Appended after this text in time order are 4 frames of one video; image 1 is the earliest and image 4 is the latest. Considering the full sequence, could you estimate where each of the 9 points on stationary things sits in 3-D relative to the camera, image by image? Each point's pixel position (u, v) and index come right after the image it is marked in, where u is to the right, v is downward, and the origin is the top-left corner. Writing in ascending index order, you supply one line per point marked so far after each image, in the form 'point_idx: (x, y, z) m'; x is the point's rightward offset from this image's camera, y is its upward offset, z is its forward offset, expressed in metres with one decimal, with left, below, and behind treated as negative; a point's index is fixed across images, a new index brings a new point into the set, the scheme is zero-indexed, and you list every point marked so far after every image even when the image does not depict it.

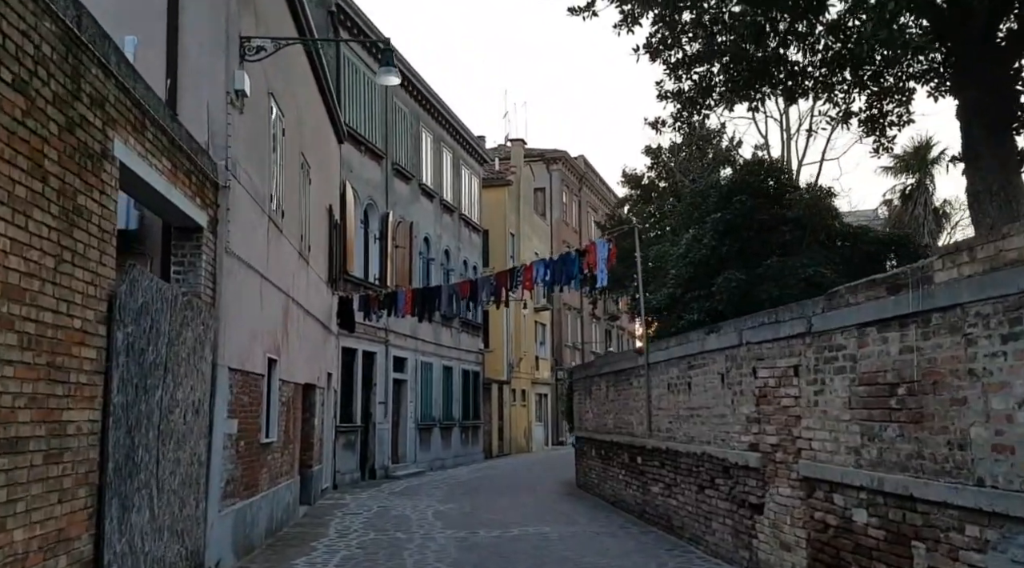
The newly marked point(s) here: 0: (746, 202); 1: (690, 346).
0: (+4.3, +1.5, +17.2) m
1: (+2.0, -0.7, +10.7) m
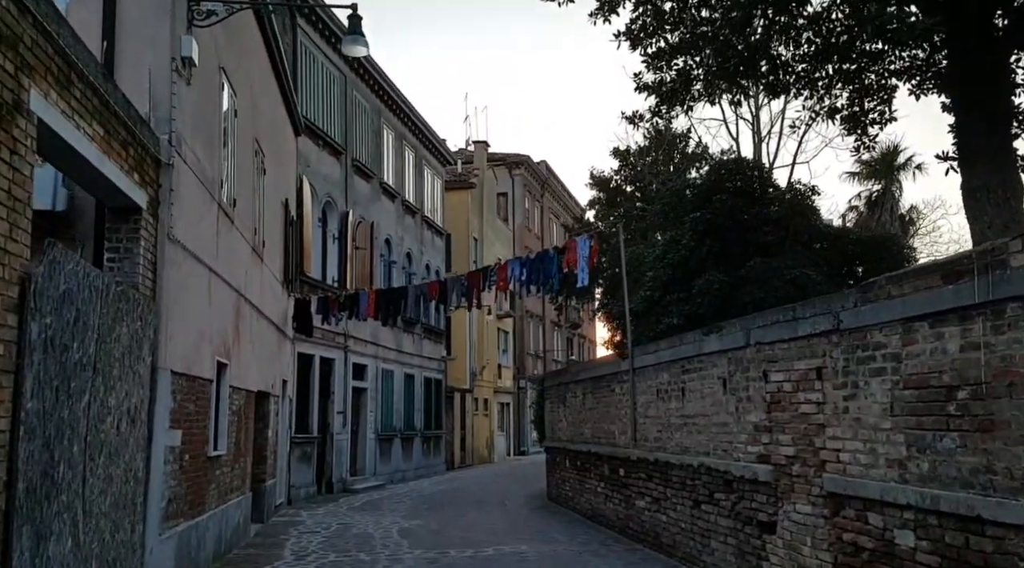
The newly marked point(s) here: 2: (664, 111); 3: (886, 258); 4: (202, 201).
0: (+3.8, +1.5, +16.5) m
1: (+1.8, -0.7, +9.8) m
2: (+2.7, +3.1, +16.8) m
3: (+6.7, +0.5, +16.7) m
4: (-3.2, +0.9, +9.7) m
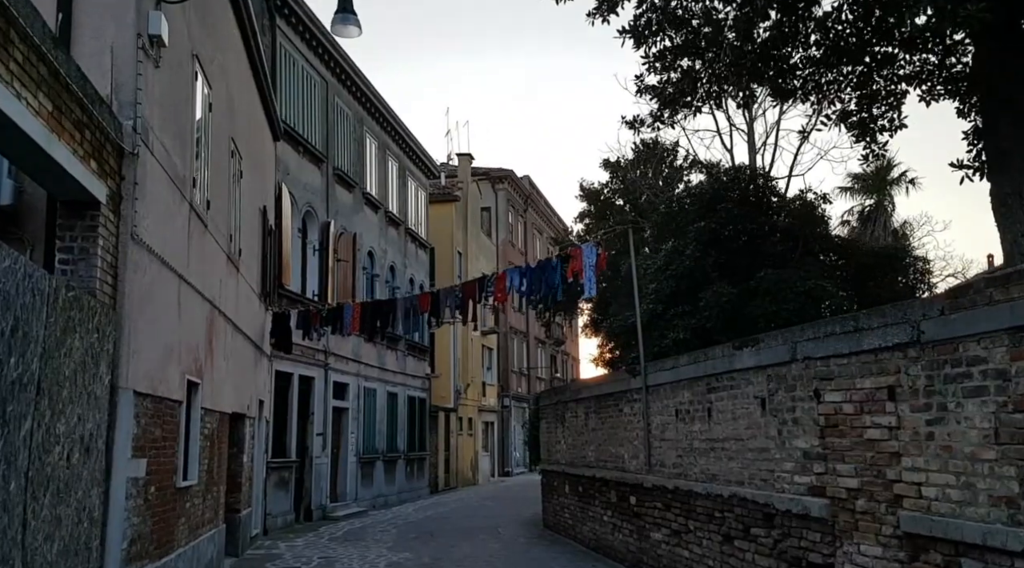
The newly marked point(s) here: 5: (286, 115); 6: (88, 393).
0: (+3.7, +1.2, +15.6) m
1: (+1.9, -0.8, +8.9) m
2: (+2.6, +2.9, +15.9) m
3: (+6.6, +0.3, +15.9) m
4: (-3.2, +0.8, +8.6) m
5: (-4.6, +3.5, +19.1) m
6: (-2.8, -0.7, +6.3) m
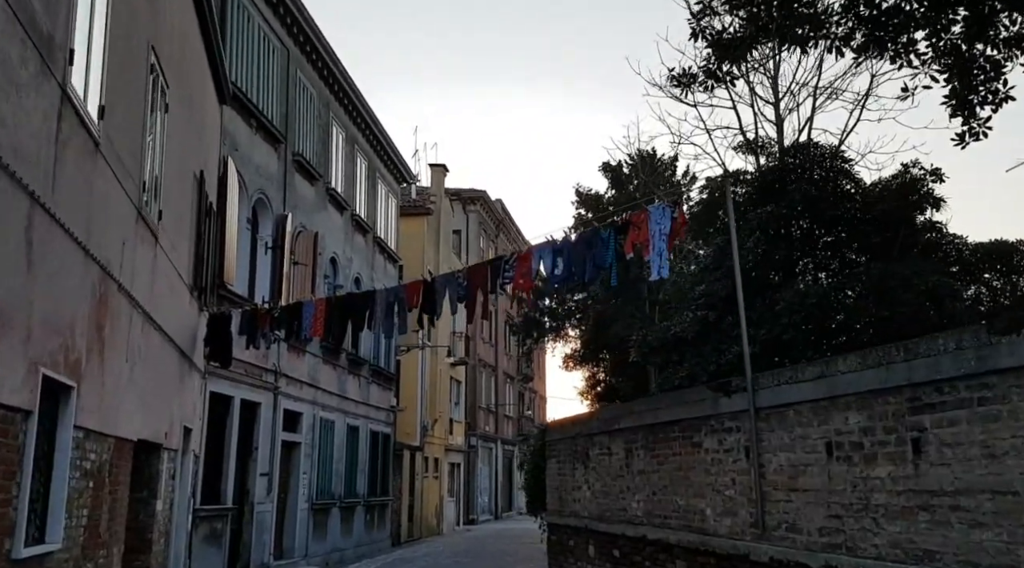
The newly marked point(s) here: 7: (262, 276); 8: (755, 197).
0: (+3.8, +1.2, +12.3) m
1: (+2.3, -0.5, +5.4) m
2: (+2.8, +2.8, +12.6) m
3: (+6.7, +0.1, +12.7) m
4: (-2.6, +1.2, +5.0) m
5: (-4.5, +3.5, +15.5) m
6: (-2.2, -0.2, +2.5) m
7: (-4.4, +0.2, +16.4) m
8: (+3.4, +1.3, +12.8) m
